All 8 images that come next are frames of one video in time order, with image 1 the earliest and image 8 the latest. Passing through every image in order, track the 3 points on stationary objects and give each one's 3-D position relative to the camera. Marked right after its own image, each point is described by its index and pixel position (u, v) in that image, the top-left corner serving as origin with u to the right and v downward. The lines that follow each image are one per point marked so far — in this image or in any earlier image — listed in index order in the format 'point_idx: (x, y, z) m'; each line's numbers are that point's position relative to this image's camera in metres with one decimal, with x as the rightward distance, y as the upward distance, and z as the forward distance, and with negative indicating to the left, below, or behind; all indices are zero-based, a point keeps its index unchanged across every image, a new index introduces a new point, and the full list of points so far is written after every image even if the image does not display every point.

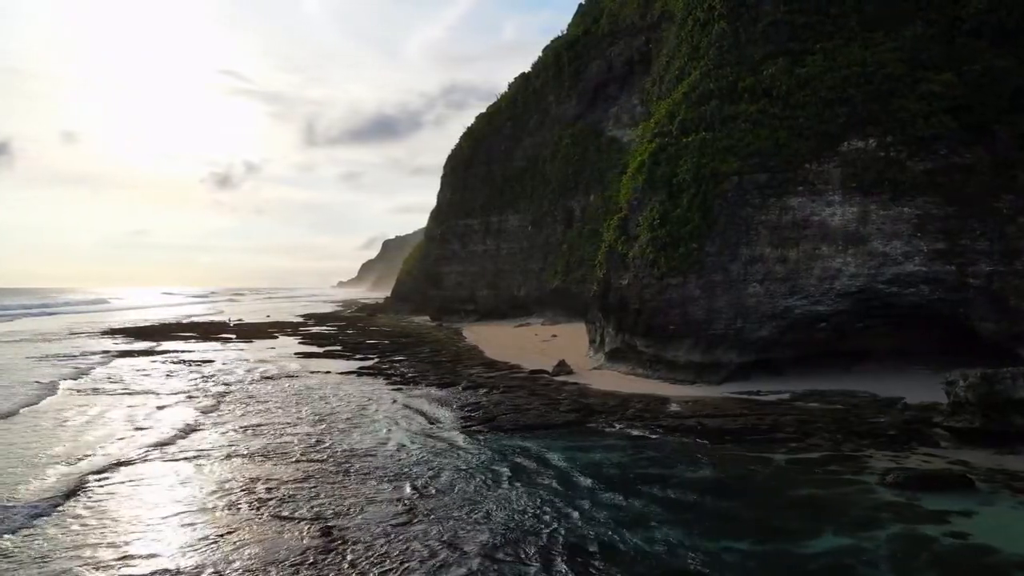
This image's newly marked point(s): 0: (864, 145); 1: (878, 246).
0: (+8.1, +3.3, +15.1) m
1: (+7.9, +0.9, +14.4) m
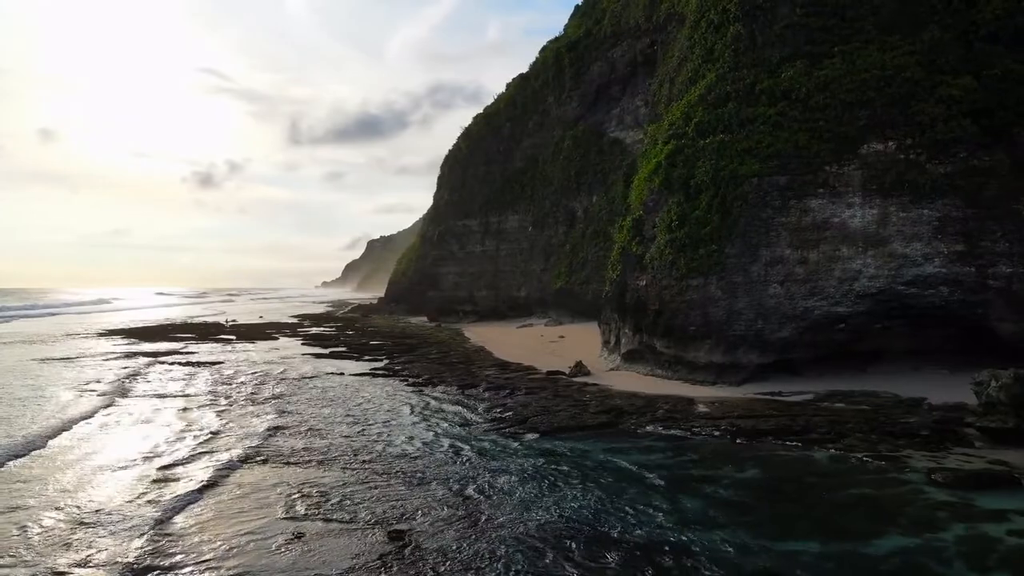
0: (+8.6, +3.2, +15.2) m
1: (+8.5, +0.9, +14.5) m
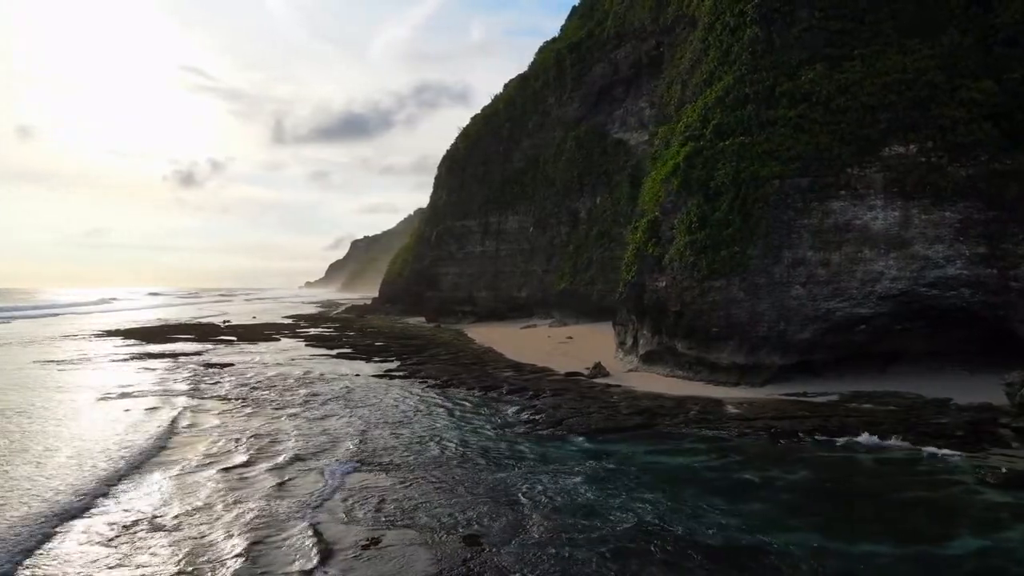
0: (+9.2, +3.2, +15.3) m
1: (+9.1, +0.9, +14.6) m
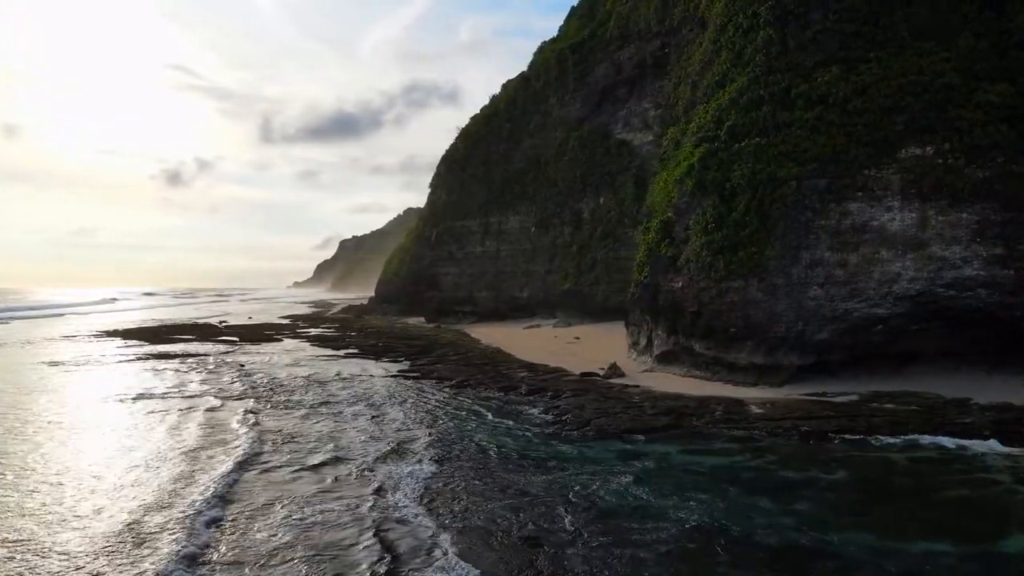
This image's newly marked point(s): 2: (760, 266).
0: (+9.7, +3.2, +15.5) m
1: (+9.6, +0.9, +14.8) m
2: (+6.1, +0.6, +16.2) m
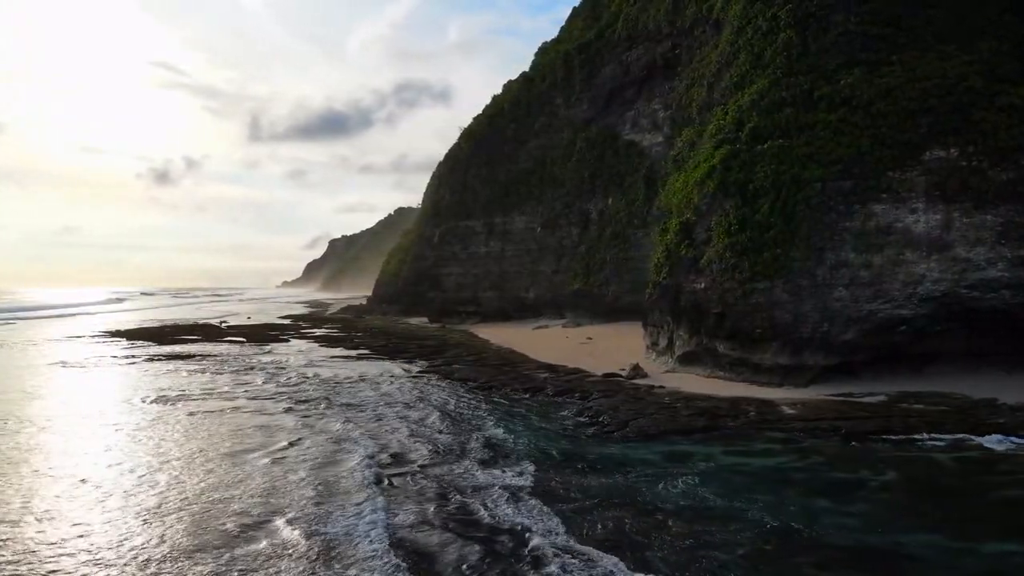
0: (+10.3, +3.2, +15.6) m
1: (+10.3, +0.8, +14.9) m
2: (+6.8, +0.5, +16.3) m
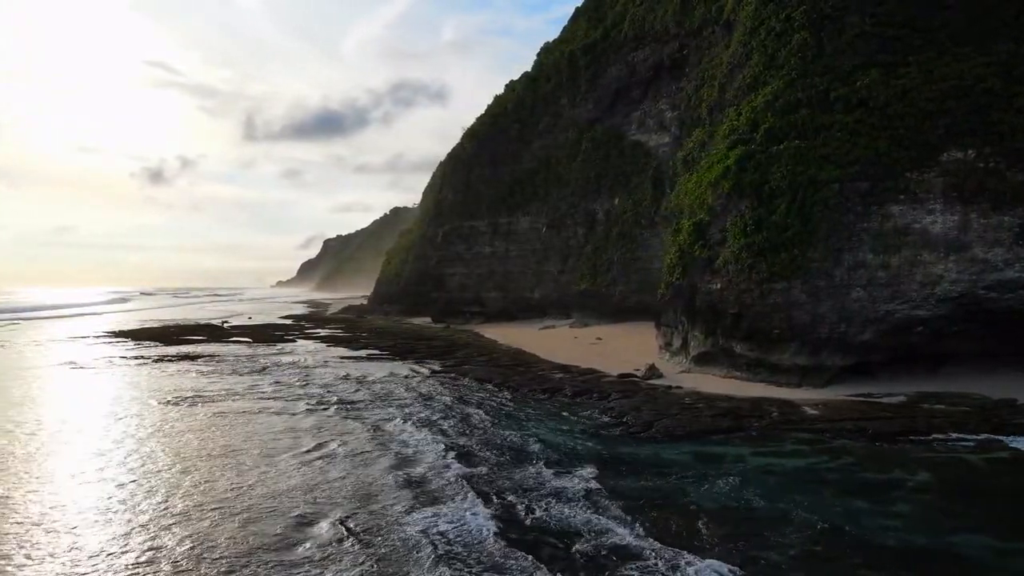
0: (+10.8, +3.2, +15.7) m
1: (+10.7, +0.8, +15.0) m
2: (+7.3, +0.5, +16.4) m
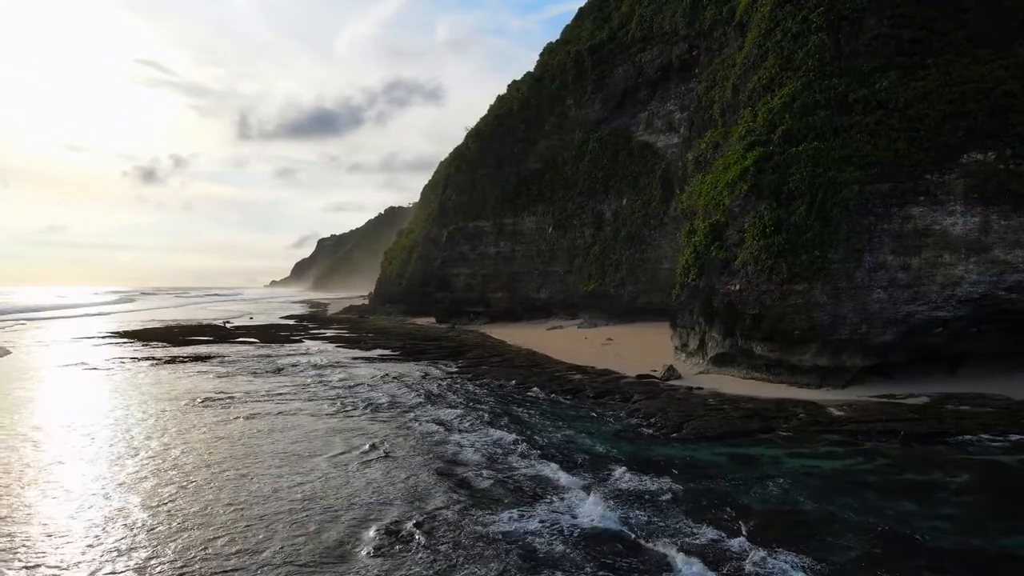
0: (+11.3, +3.1, +15.7) m
1: (+11.2, +0.8, +15.0) m
2: (+7.8, +0.5, +16.4) m
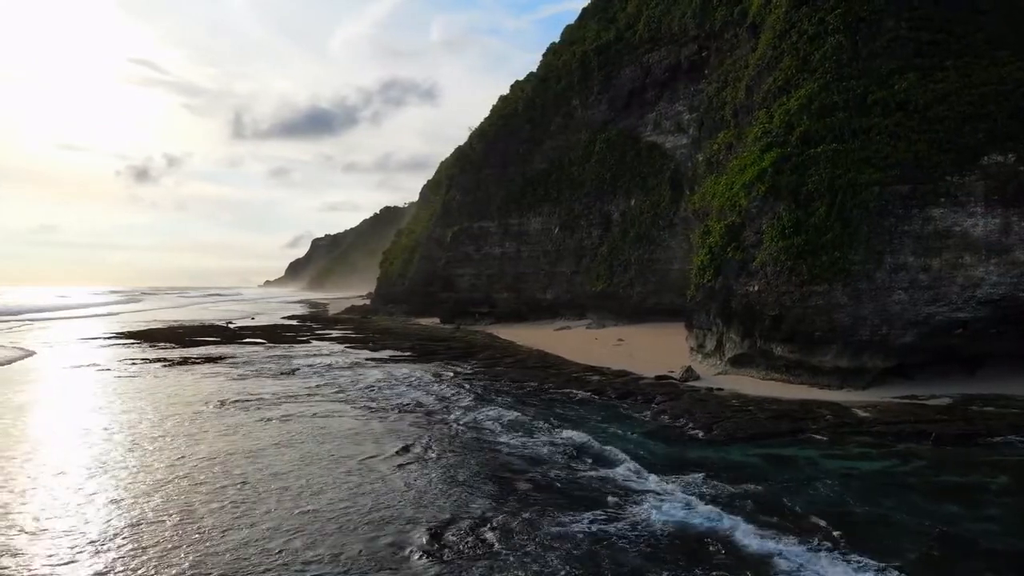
0: (+11.9, +3.1, +15.8) m
1: (+11.8, +0.7, +15.1) m
2: (+8.3, +0.4, +16.4) m
